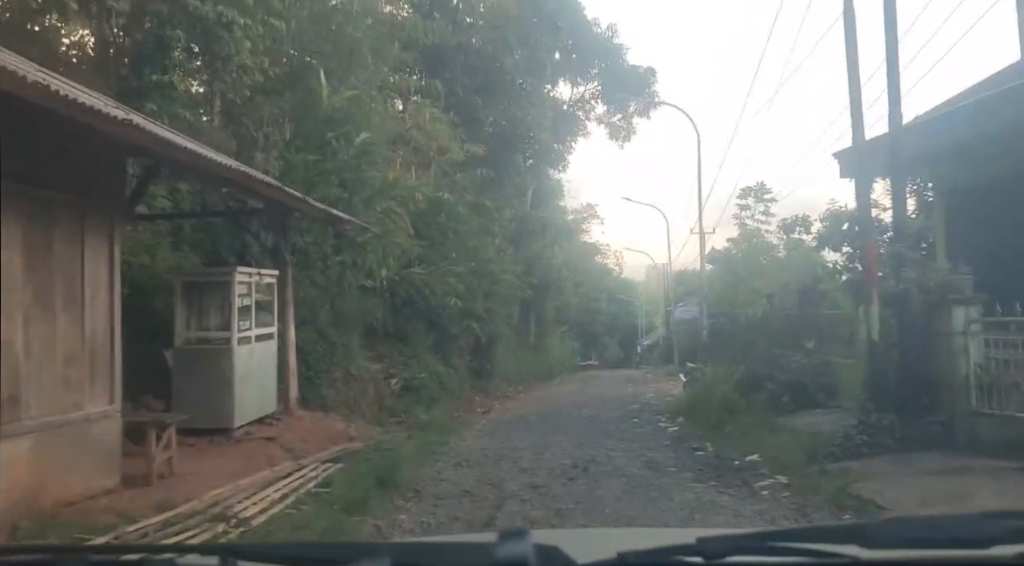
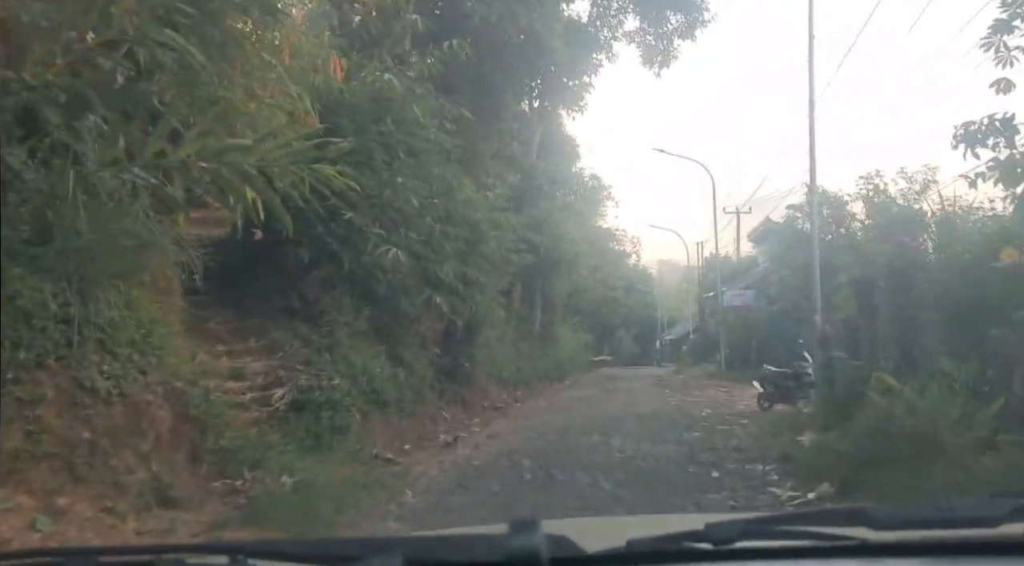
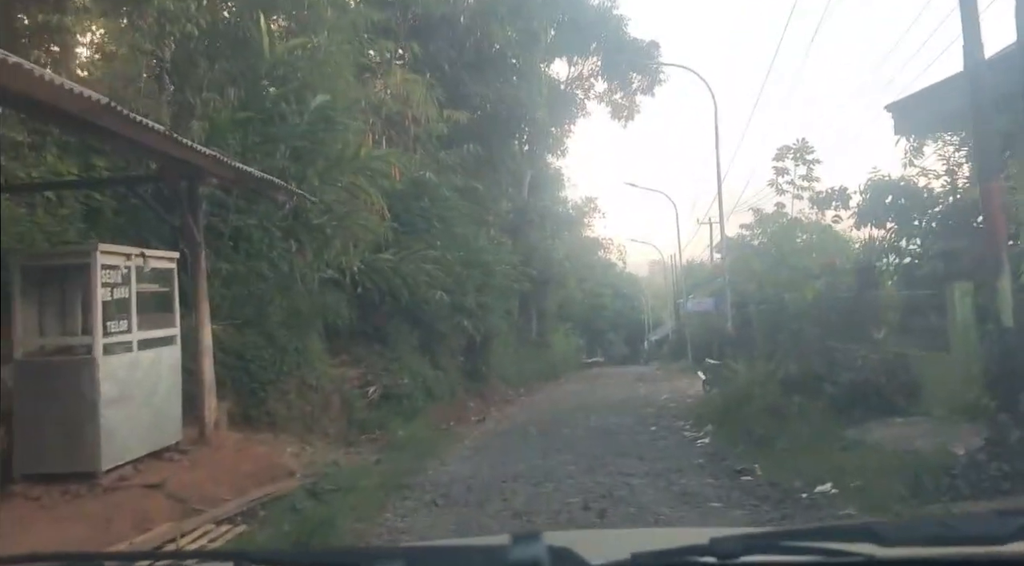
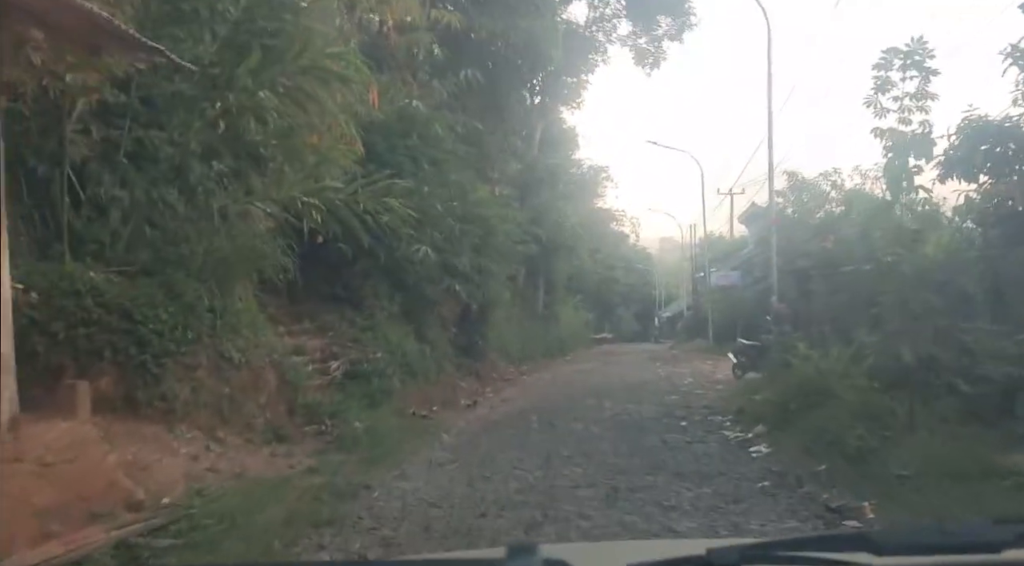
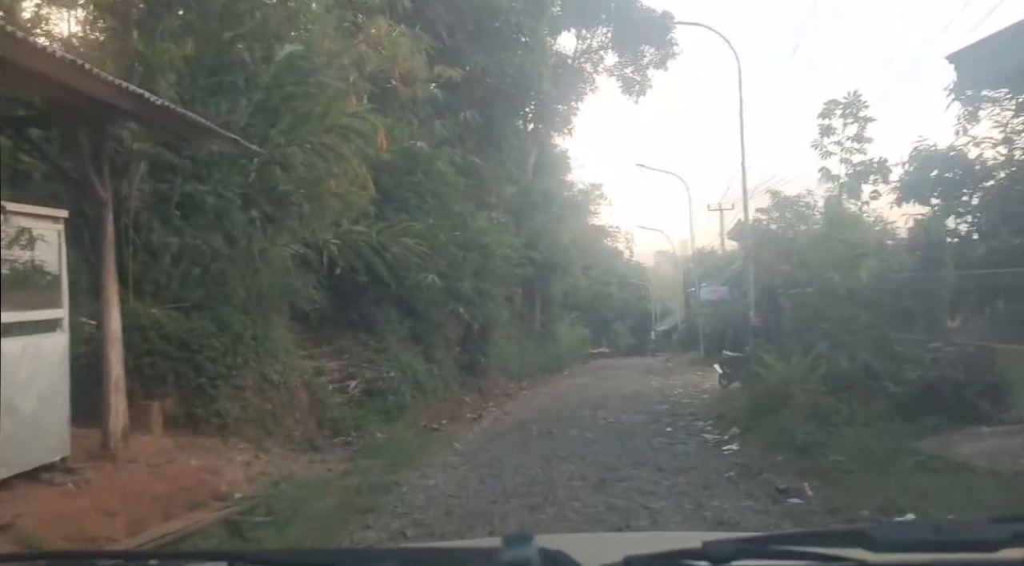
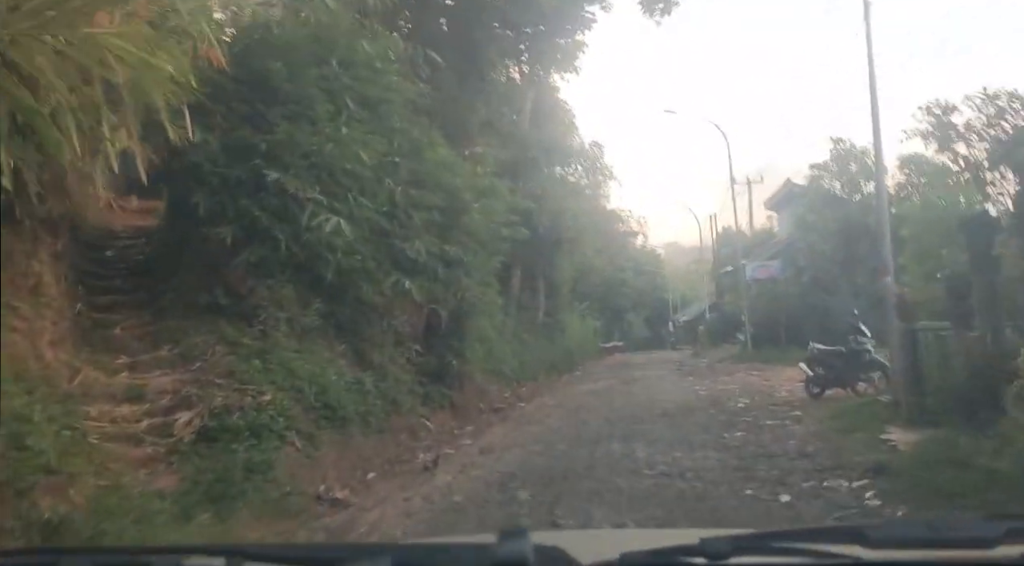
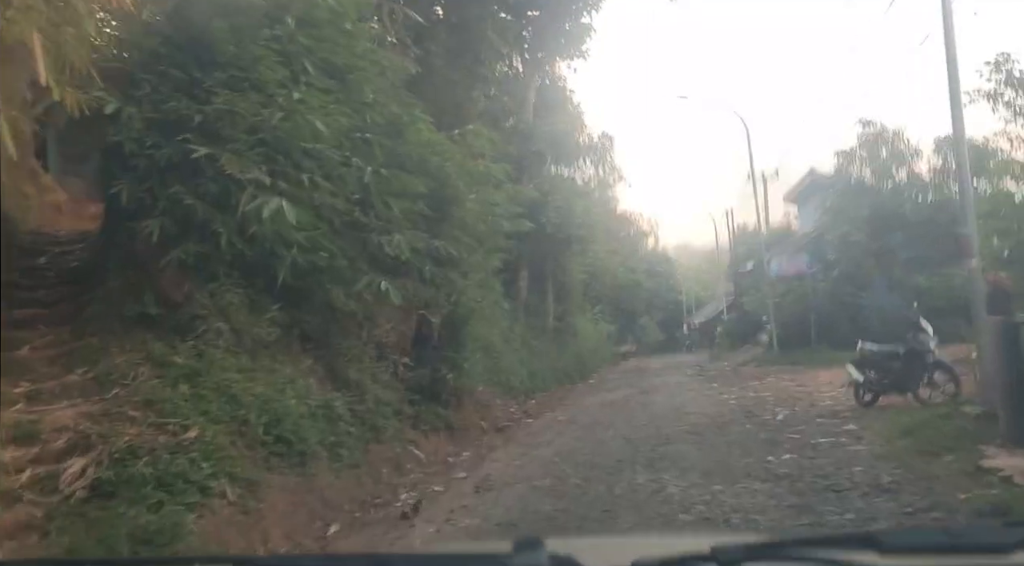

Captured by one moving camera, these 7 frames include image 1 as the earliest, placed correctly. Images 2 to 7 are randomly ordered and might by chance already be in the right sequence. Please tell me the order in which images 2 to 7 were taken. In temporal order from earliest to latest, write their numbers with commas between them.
3, 5, 4, 2, 6, 7
